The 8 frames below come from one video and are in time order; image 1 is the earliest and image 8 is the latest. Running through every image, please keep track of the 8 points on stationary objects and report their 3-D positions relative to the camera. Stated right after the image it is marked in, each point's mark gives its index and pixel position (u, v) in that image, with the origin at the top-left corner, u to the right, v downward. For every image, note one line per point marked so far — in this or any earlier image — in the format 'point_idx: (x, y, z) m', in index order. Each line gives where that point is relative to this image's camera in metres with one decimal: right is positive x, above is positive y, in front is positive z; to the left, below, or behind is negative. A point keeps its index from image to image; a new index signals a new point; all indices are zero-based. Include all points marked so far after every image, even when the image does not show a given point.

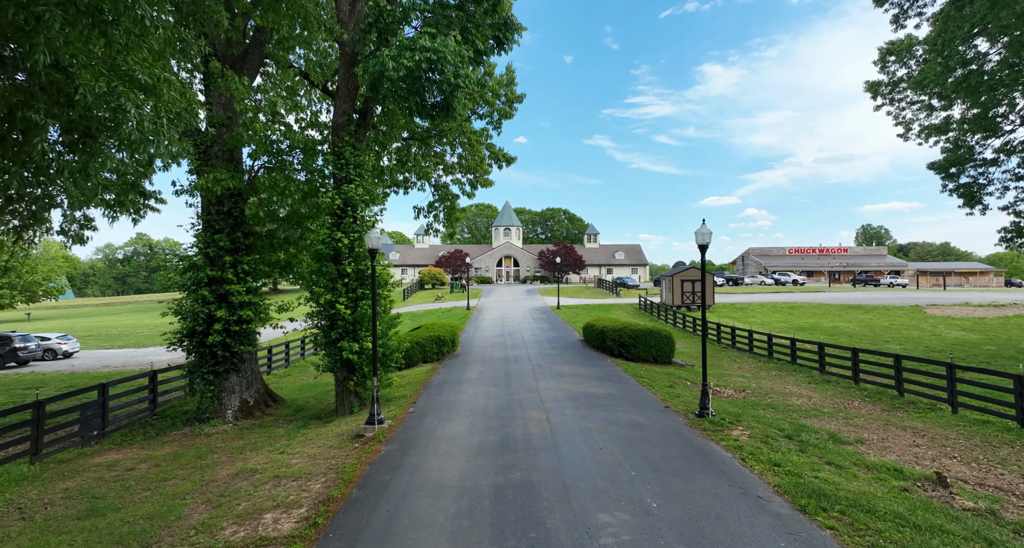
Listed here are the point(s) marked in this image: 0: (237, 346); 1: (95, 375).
0: (-6.2, -1.7, +10.5) m
1: (-15.3, -3.7, +17.1) m
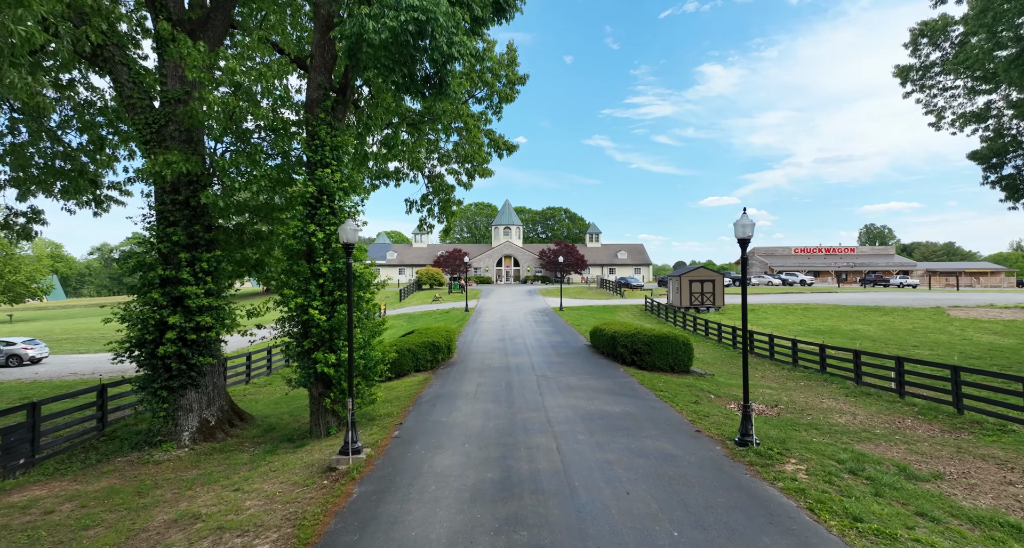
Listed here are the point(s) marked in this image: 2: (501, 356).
0: (-6.2, -1.6, +9.1) m
1: (-15.3, -3.7, +15.6) m
2: (-0.4, -2.9, +16.2) m
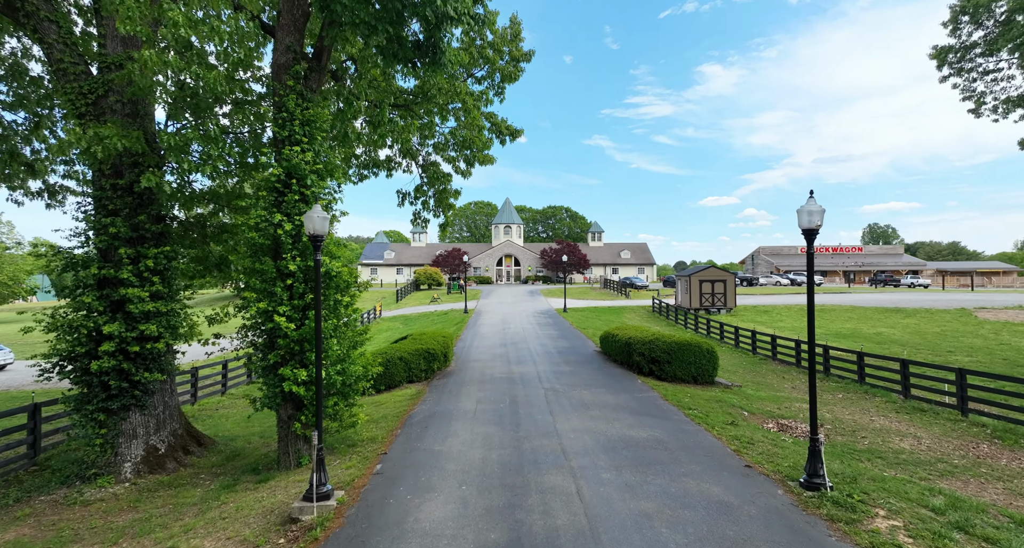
0: (-6.1, -1.6, +7.6) m
1: (-15.2, -3.7, +14.1) m
2: (-0.3, -2.8, +14.7) m
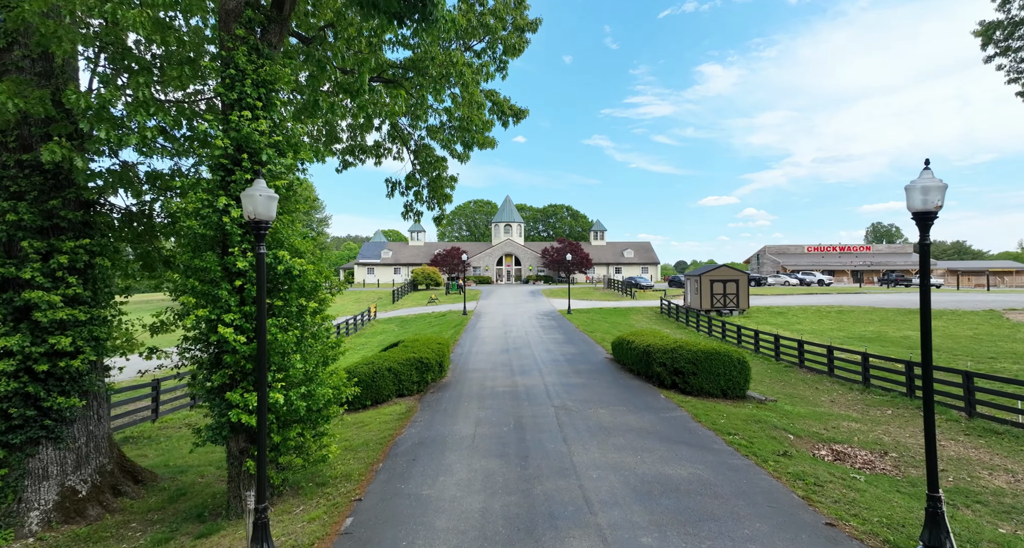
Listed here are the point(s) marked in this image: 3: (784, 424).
0: (-6.0, -1.6, +6.0) m
1: (-15.1, -3.7, +12.6) m
2: (-0.2, -2.8, +13.2) m
3: (+5.6, -3.1, +9.6) m
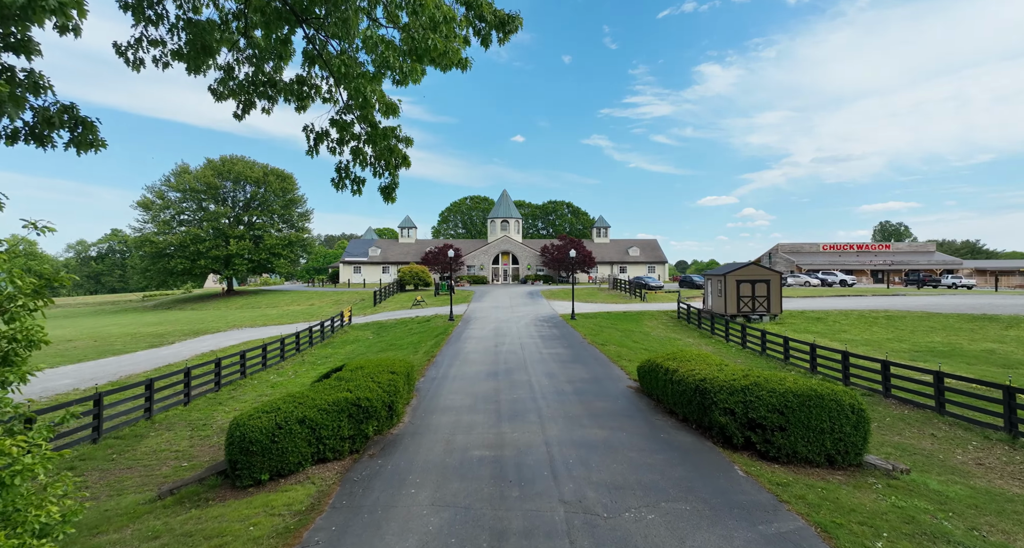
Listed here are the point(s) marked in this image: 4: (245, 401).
0: (-6.2, -1.6, +1.8) m
1: (-15.4, -3.6, +8.4) m
2: (-0.5, -2.8, +9.0) m
3: (+5.4, -3.0, +5.4) m
4: (-8.3, -4.0, +14.4) m
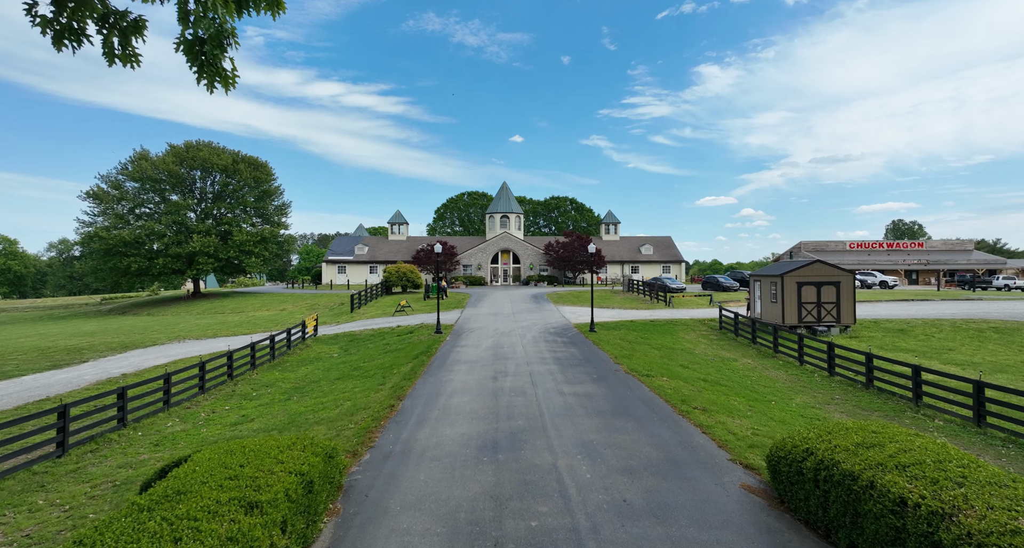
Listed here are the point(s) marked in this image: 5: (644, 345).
0: (-6.0, -1.6, -3.7) m
1: (-15.2, -3.6, +2.9) m
2: (-0.3, -2.8, +3.5) m
3: (+5.5, -3.0, -0.1) m
4: (-8.1, -4.0, +8.9) m
5: (+5.4, -2.9, +19.3) m
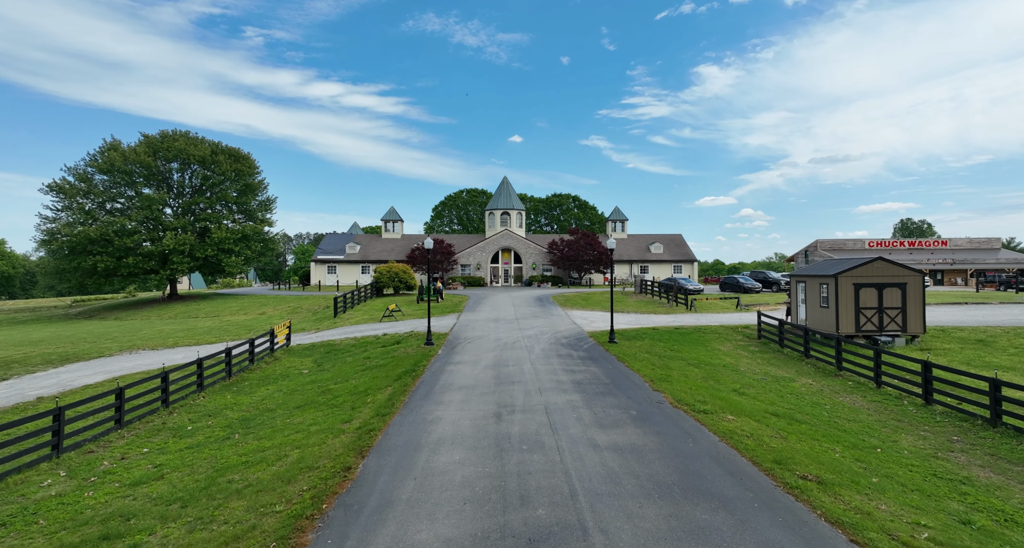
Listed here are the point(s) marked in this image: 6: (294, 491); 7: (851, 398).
0: (-5.8, -1.6, -7.1) m
1: (-15.0, -3.6, -0.6) m
2: (-0.1, -2.8, +0.1) m
3: (+5.7, -3.0, -3.5) m
4: (-7.9, -4.0, +5.5) m
5: (+5.6, -2.9, +15.9) m
6: (-3.2, -3.2, +6.9) m
7: (+9.6, -3.5, +13.2) m
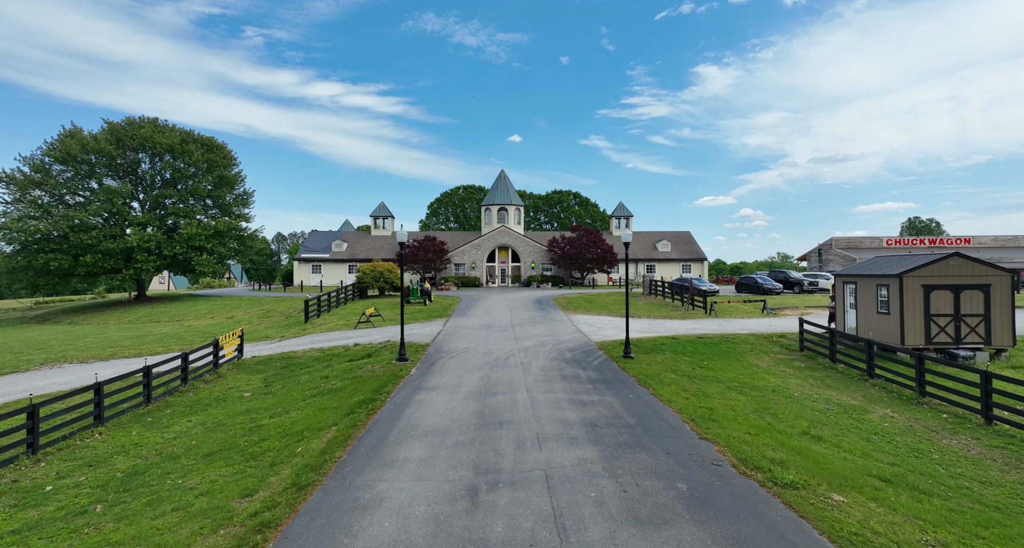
0: (-6.0, -1.5, -10.5) m
1: (-15.2, -3.6, -4.0) m
2: (-0.3, -2.8, -3.3) m
3: (+5.5, -3.0, -6.9) m
4: (-8.2, -3.9, +2.1) m
5: (+5.4, -2.9, +12.5) m
6: (-3.5, -3.2, +3.5) m
7: (+9.3, -3.5, +9.8) m
